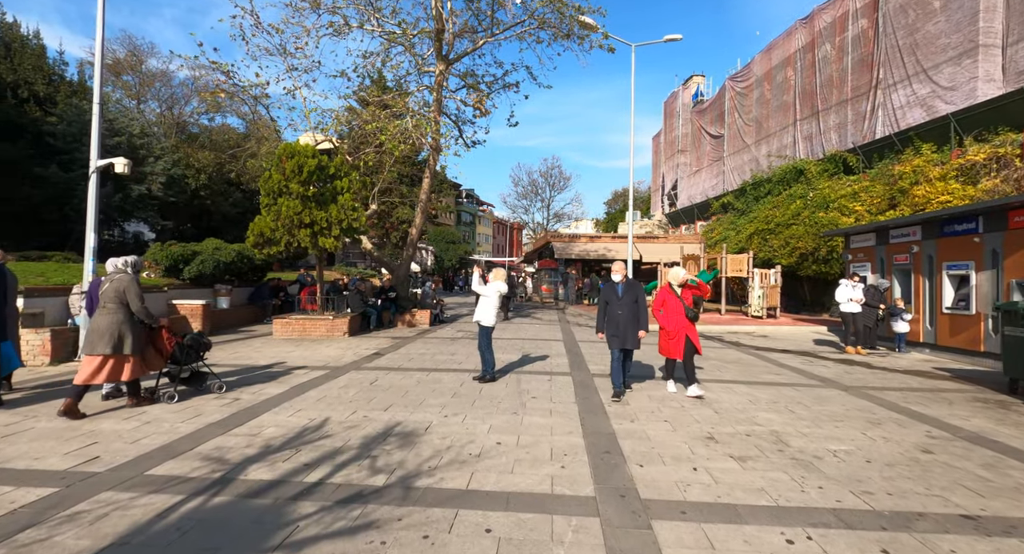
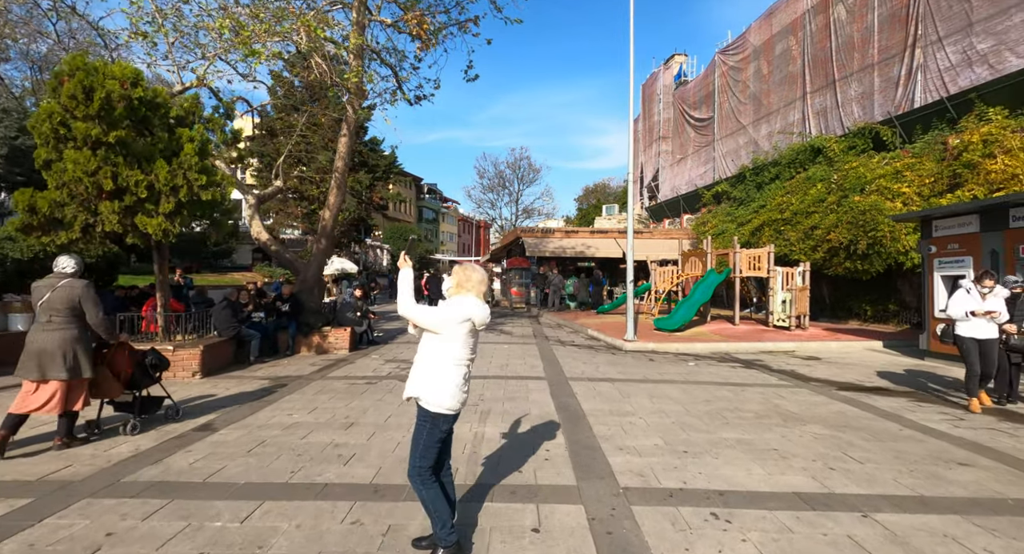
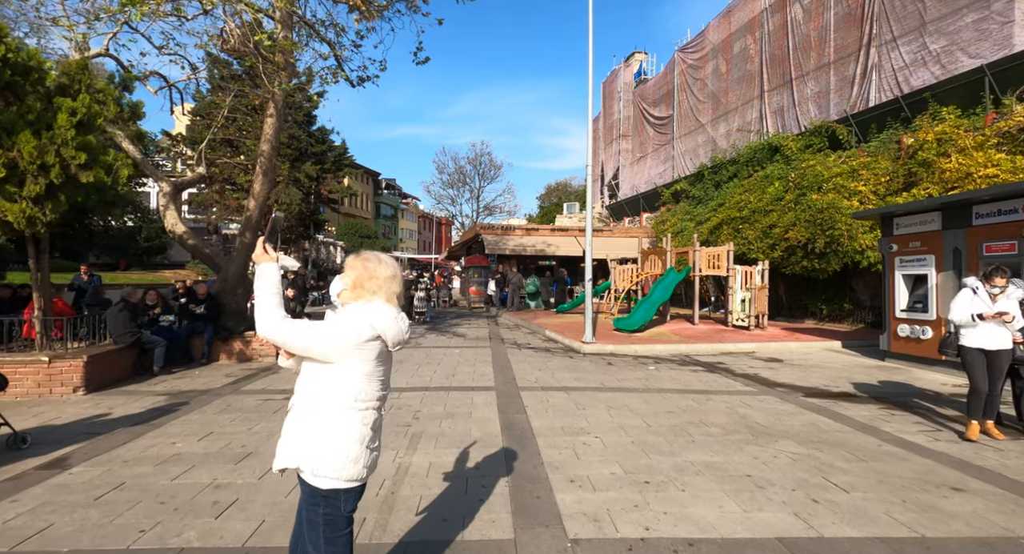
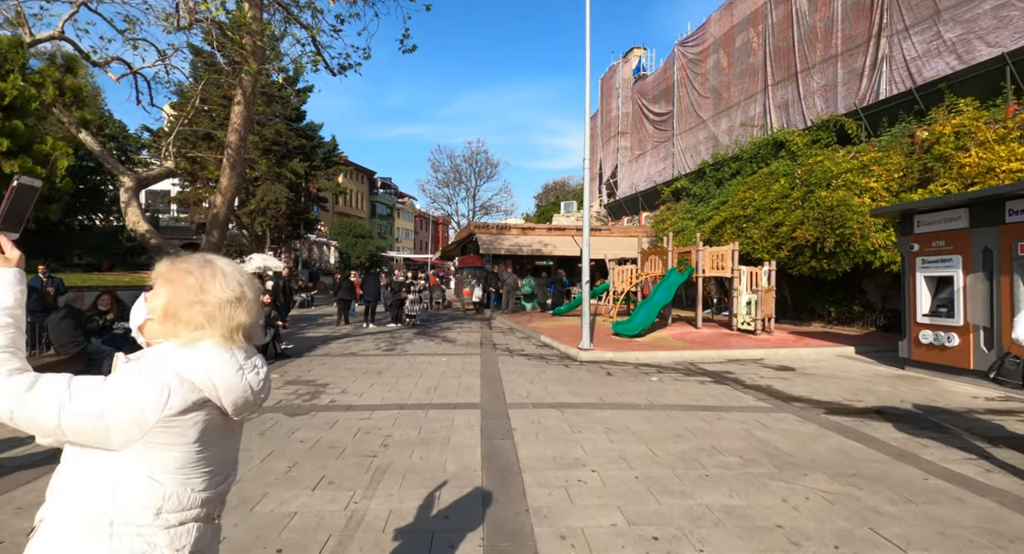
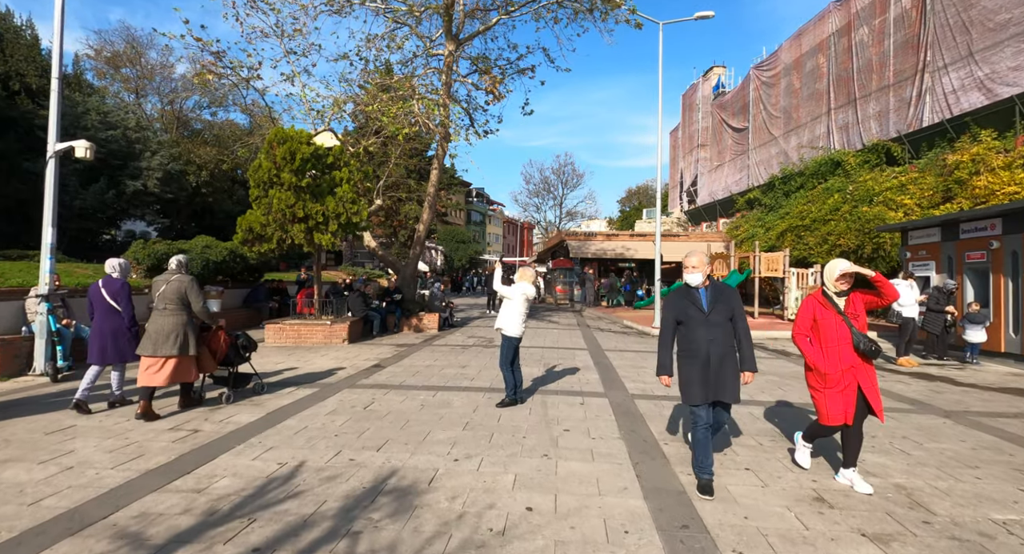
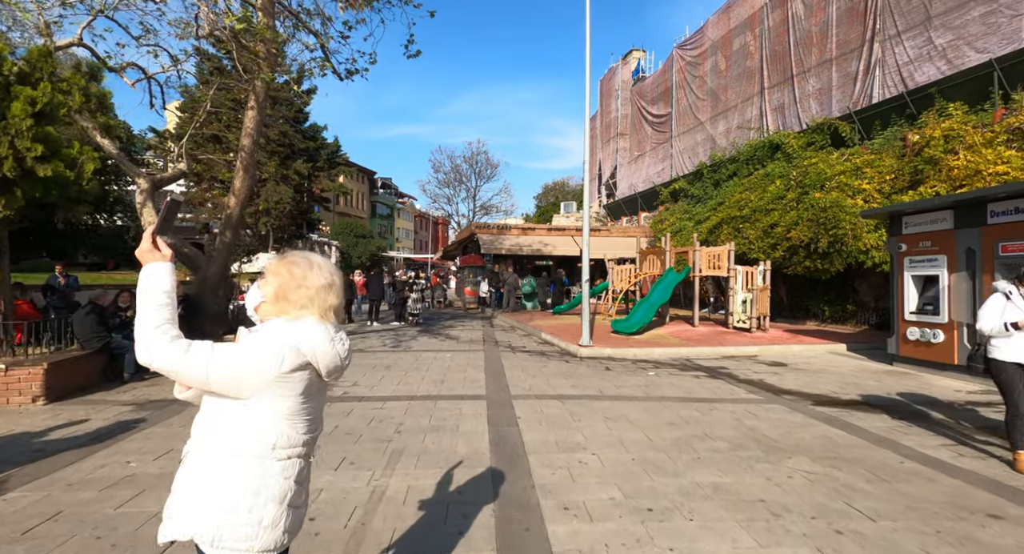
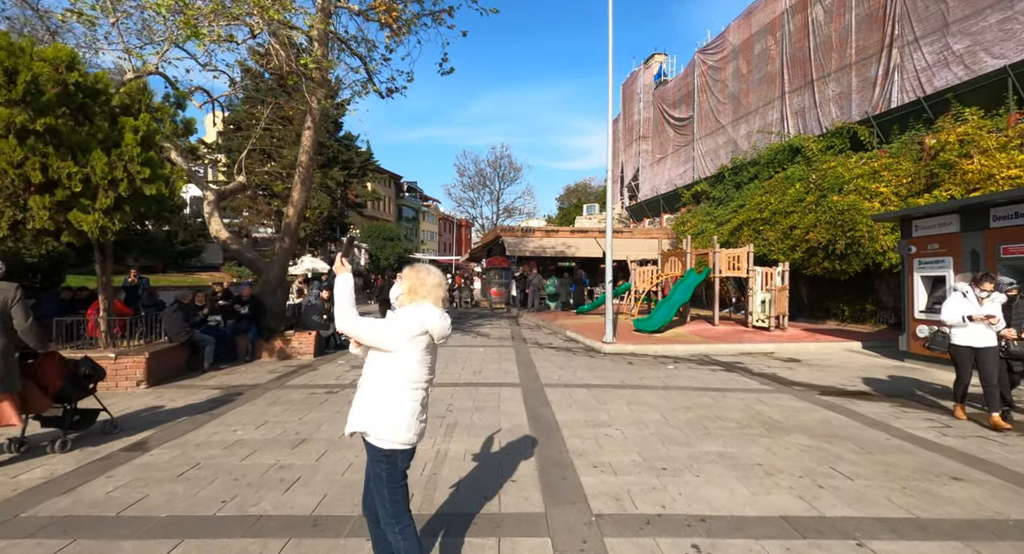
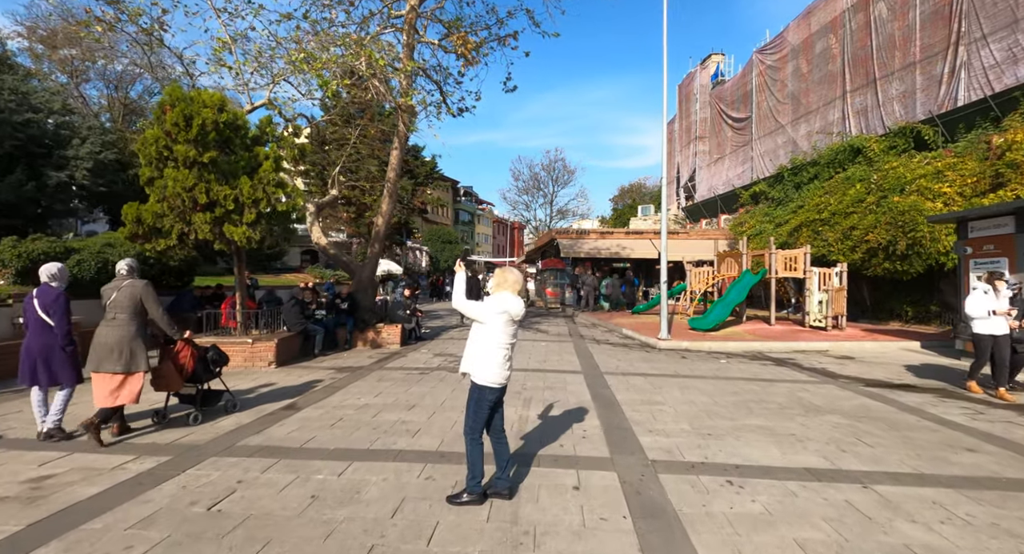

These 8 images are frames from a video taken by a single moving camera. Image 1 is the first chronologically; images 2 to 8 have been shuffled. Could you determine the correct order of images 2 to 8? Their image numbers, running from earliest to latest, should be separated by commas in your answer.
5, 8, 2, 7, 3, 6, 4
